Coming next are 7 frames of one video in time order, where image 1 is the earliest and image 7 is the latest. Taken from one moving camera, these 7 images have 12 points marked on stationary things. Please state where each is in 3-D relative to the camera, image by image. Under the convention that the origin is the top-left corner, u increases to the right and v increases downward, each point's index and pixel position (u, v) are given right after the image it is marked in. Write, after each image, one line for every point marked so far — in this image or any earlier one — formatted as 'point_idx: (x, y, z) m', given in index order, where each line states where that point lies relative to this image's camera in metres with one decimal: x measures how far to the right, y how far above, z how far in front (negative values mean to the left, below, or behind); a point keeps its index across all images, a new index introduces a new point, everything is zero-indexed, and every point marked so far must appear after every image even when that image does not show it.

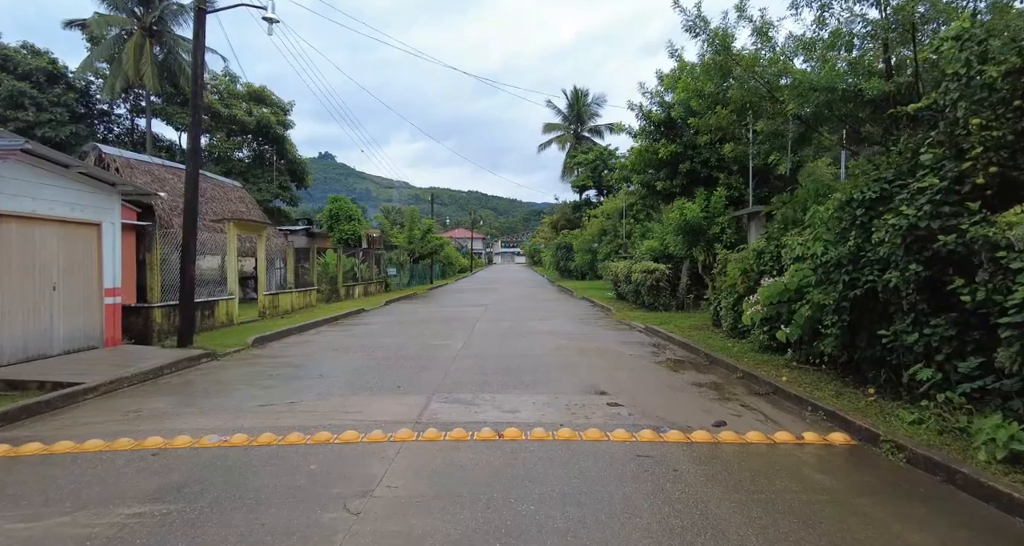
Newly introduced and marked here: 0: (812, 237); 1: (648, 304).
0: (+4.2, +0.5, +7.4) m
1: (+4.6, -1.0, +17.7) m
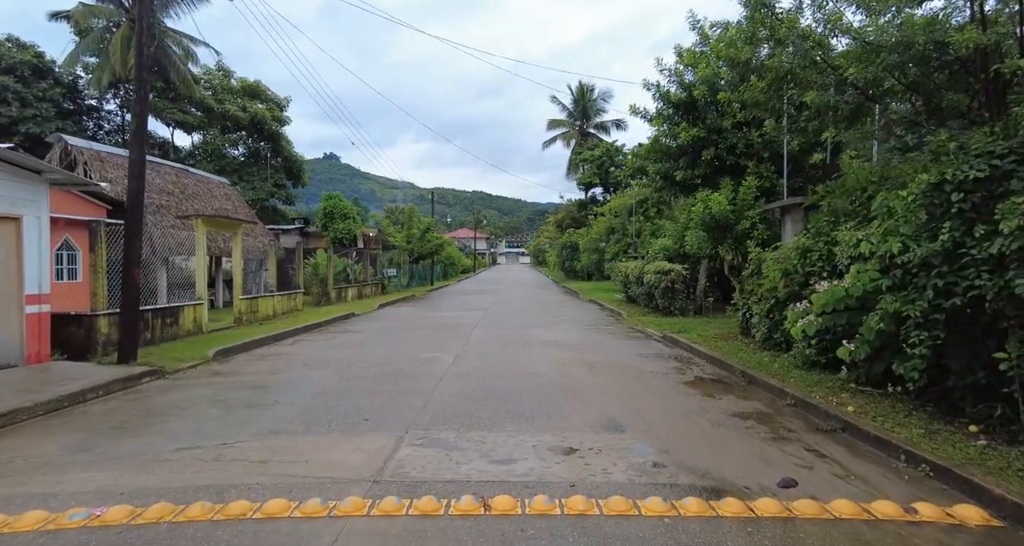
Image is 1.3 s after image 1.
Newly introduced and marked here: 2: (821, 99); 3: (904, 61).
0: (+4.2, +0.5, +6.0) m
1: (+4.6, -1.1, +16.2) m
2: (+4.2, +2.4, +7.1) m
3: (+4.6, +2.5, +6.2) m
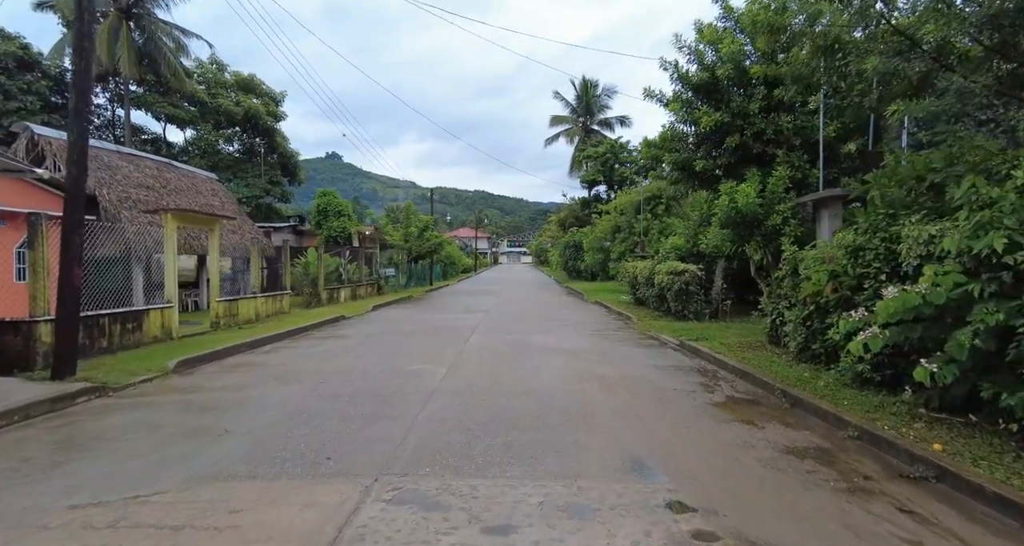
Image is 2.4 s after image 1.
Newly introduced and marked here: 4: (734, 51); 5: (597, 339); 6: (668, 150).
0: (+4.2, +0.5, +4.8) m
1: (+4.7, -1.1, +15.1) m
2: (+4.2, +2.3, +6.0) m
3: (+4.6, +2.5, +5.0) m
4: (+4.0, +4.0, +9.5) m
5: (+1.9, -1.5, +11.8) m
6: (+3.6, +2.8, +11.7) m
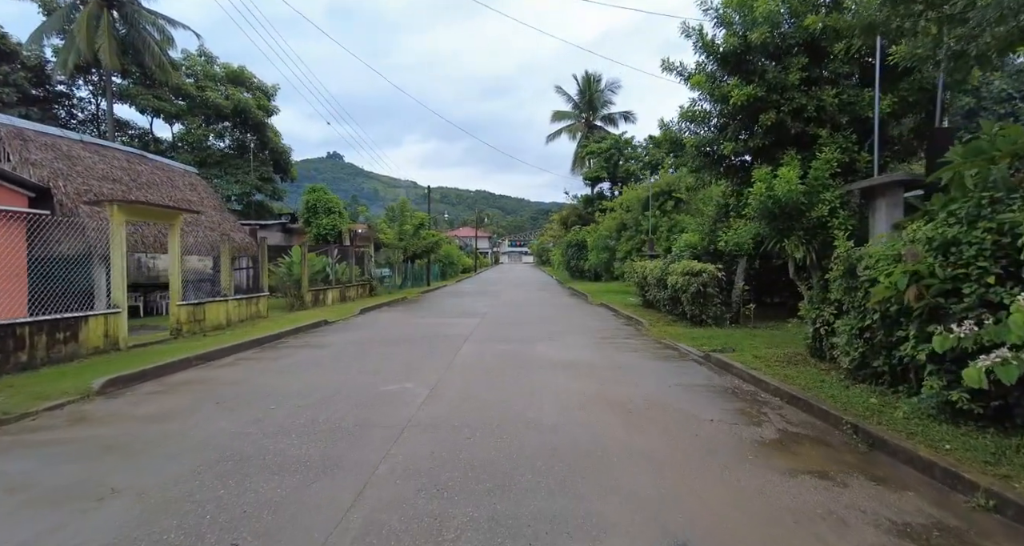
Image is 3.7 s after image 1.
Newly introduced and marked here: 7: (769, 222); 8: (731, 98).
0: (+4.1, +0.4, +3.4) m
1: (+4.6, -1.1, +13.7) m
2: (+4.2, +2.3, +4.6) m
3: (+4.5, +2.5, +3.6) m
4: (+4.0, +4.0, +8.0) m
5: (+1.9, -1.5, +10.4) m
6: (+3.5, +2.7, +10.3) m
7: (+3.9, +0.8, +8.1) m
8: (+3.5, +2.8, +8.5) m
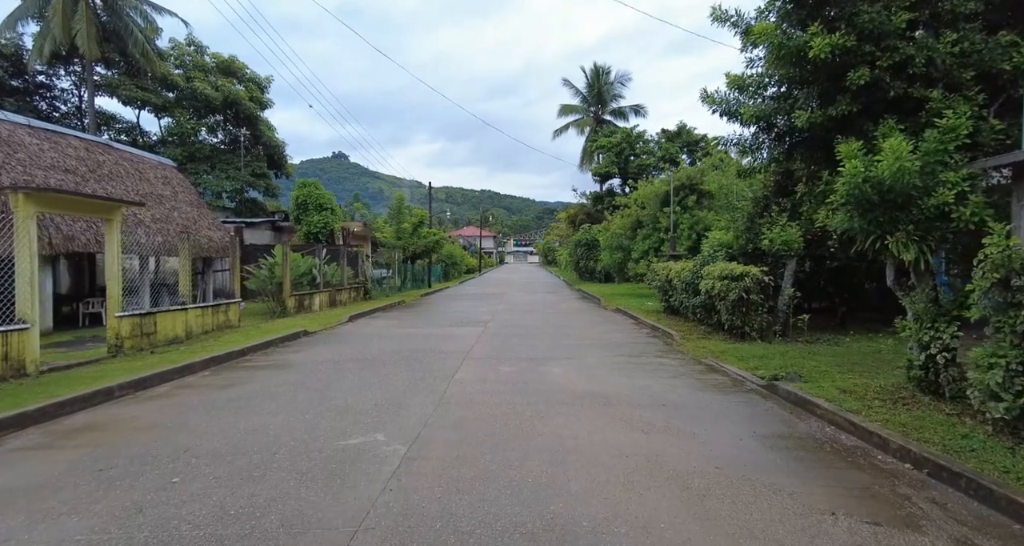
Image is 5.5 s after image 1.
0: (+4.2, +0.4, +1.4) m
1: (+4.8, -1.2, +11.6) m
2: (+4.2, +2.2, +2.5) m
3: (+4.6, +2.4, +1.6) m
4: (+4.1, +3.9, +6.0) m
5: (+2.0, -1.6, +8.4) m
6: (+3.7, +2.7, +8.2) m
7: (+4.1, +0.7, +6.1) m
8: (+3.7, +2.7, +6.5) m
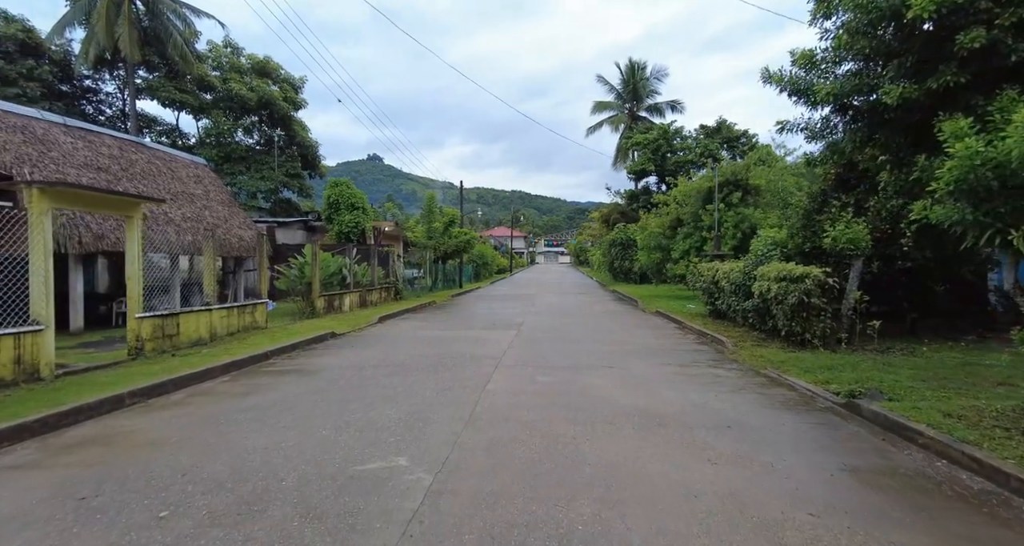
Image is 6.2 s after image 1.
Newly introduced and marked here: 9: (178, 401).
0: (+4.3, +0.3, +0.4) m
1: (+5.5, -1.2, +10.6) m
2: (+4.5, +2.2, +1.5) m
3: (+4.8, +2.4, +0.6) m
4: (+4.5, +3.9, +5.0) m
5: (+2.6, -1.6, +7.5) m
6: (+4.2, +2.6, +7.3) m
7: (+4.5, +0.7, +5.1) m
8: (+4.1, +2.7, +5.5) m
9: (-4.3, -1.7, +6.8) m
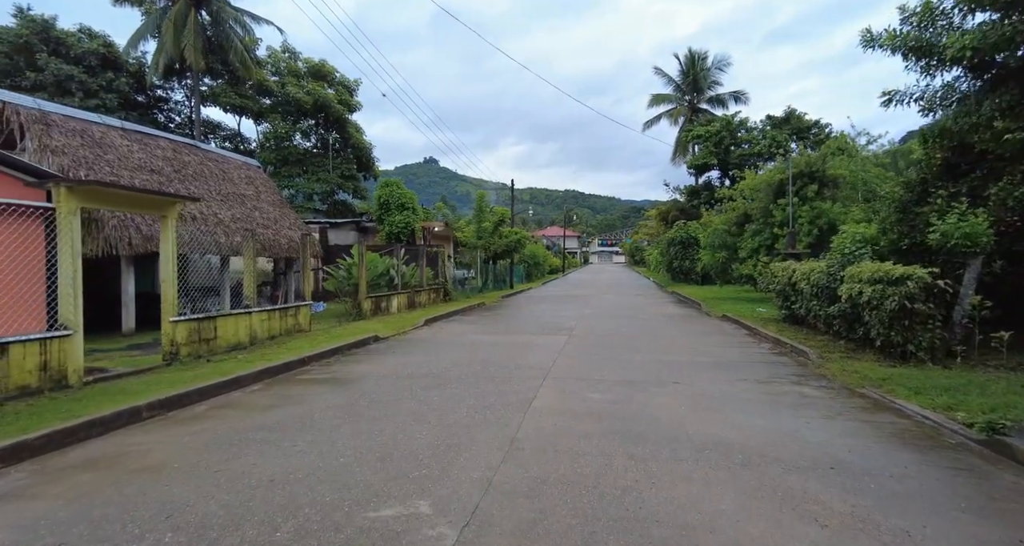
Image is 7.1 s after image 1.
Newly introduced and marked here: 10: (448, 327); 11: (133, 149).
0: (+4.2, +0.3, -1.0) m
1: (+6.5, -1.2, +9.1) m
2: (+4.5, +2.2, +0.2) m
3: (+4.7, +2.3, -0.8) m
4: (+4.8, +3.9, +3.6) m
5: (+3.2, -1.6, +6.3) m
6: (+4.8, +2.6, +5.9) m
7: (+4.8, +0.7, +3.7) m
8: (+4.5, +2.7, +4.1) m
9: (-3.8, -1.7, +6.3) m
10: (-1.8, -1.5, +14.9) m
11: (-10.0, +3.3, +13.9) m
